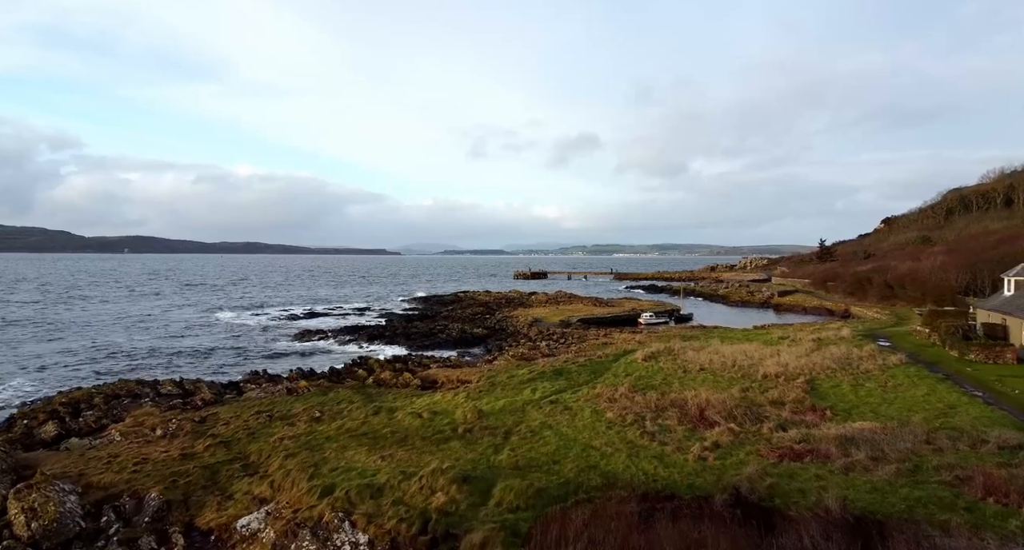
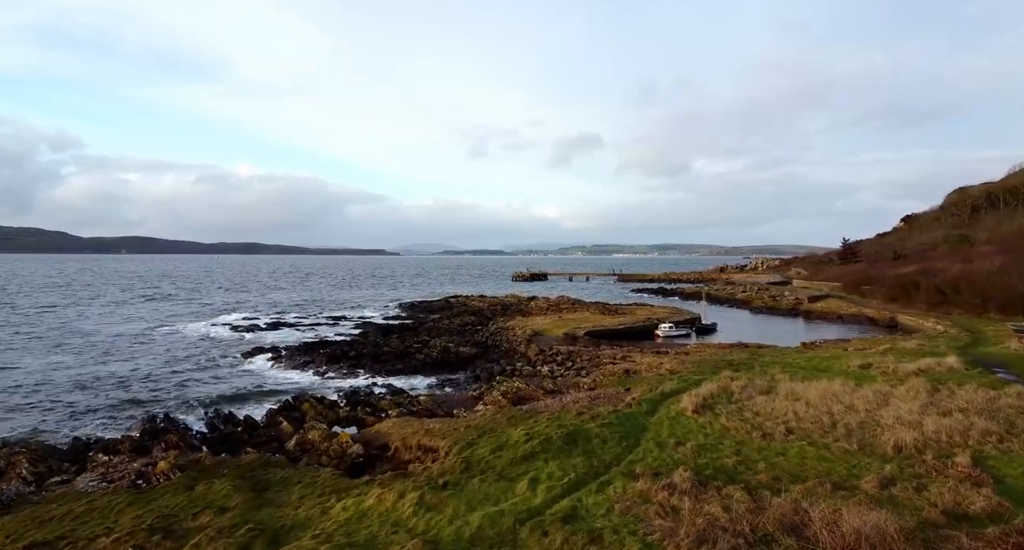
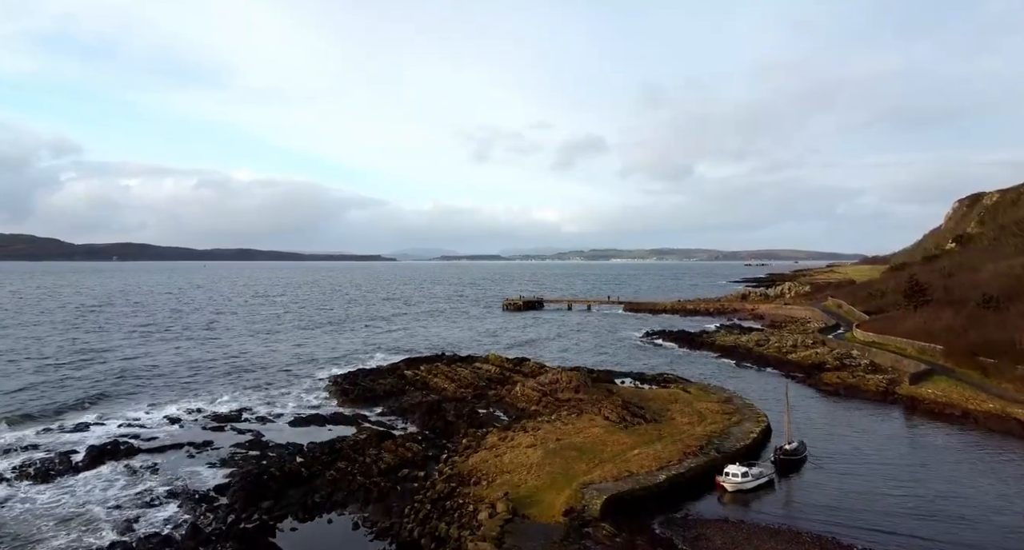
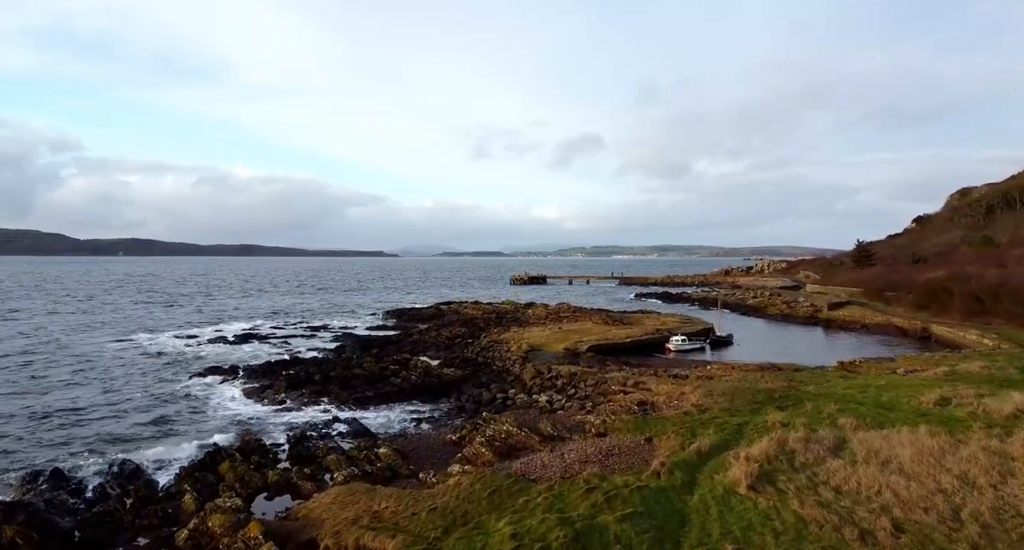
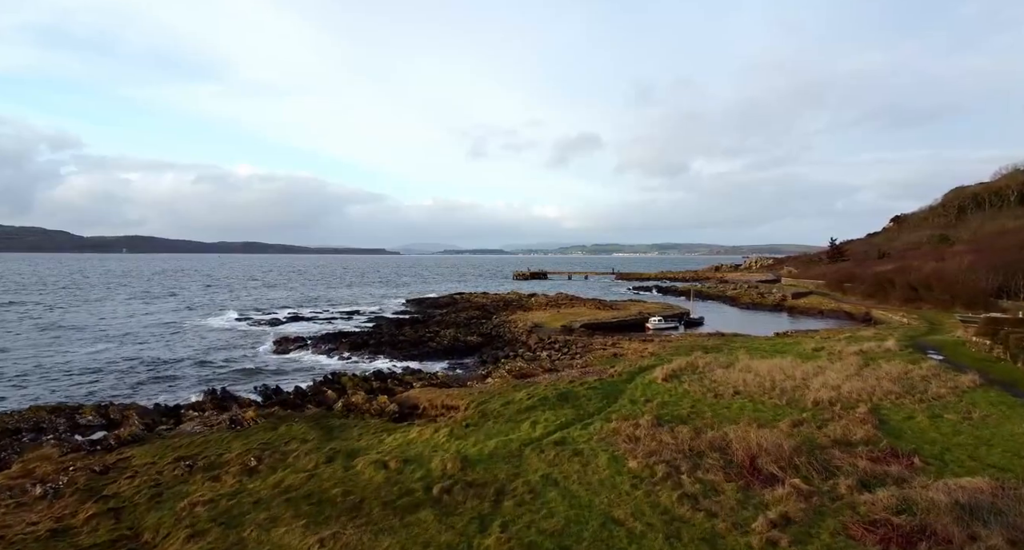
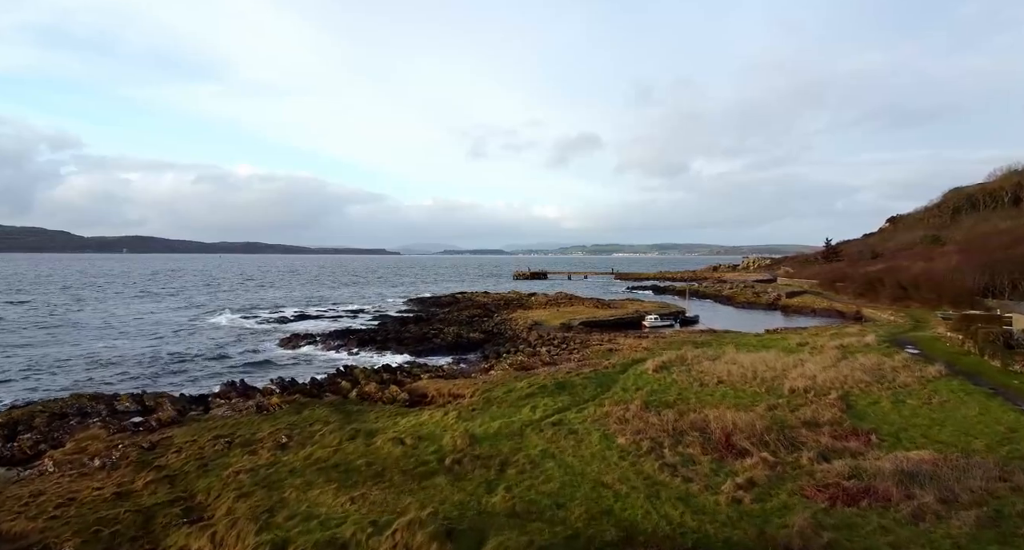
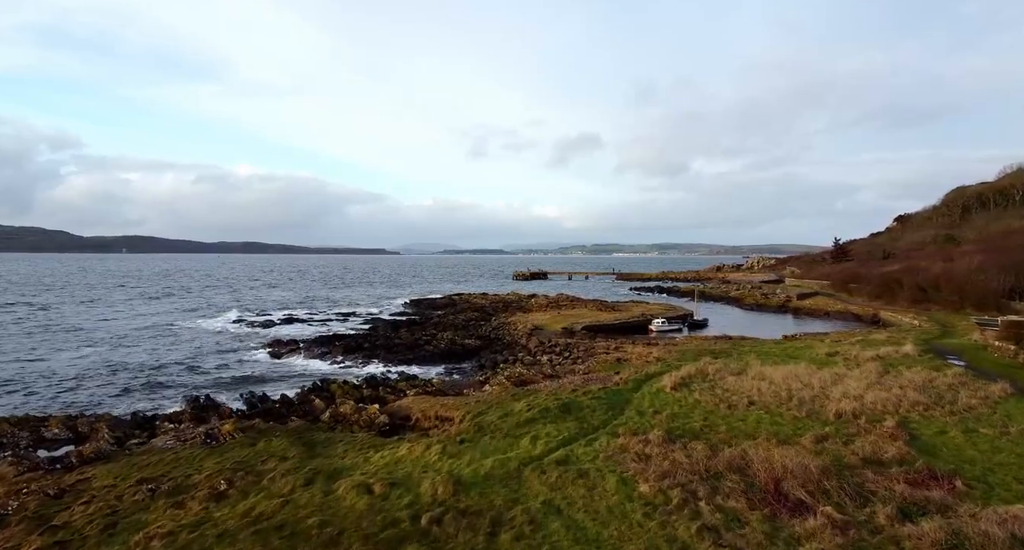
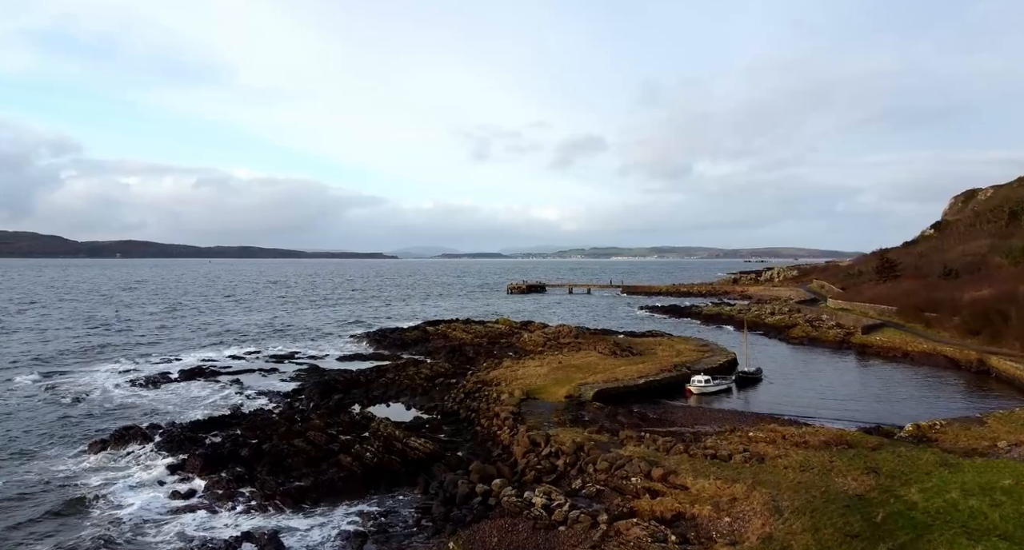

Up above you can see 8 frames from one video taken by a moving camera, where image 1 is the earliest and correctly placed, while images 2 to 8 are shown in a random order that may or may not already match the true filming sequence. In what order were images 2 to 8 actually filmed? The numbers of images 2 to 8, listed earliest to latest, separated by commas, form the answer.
6, 5, 7, 2, 4, 8, 3
